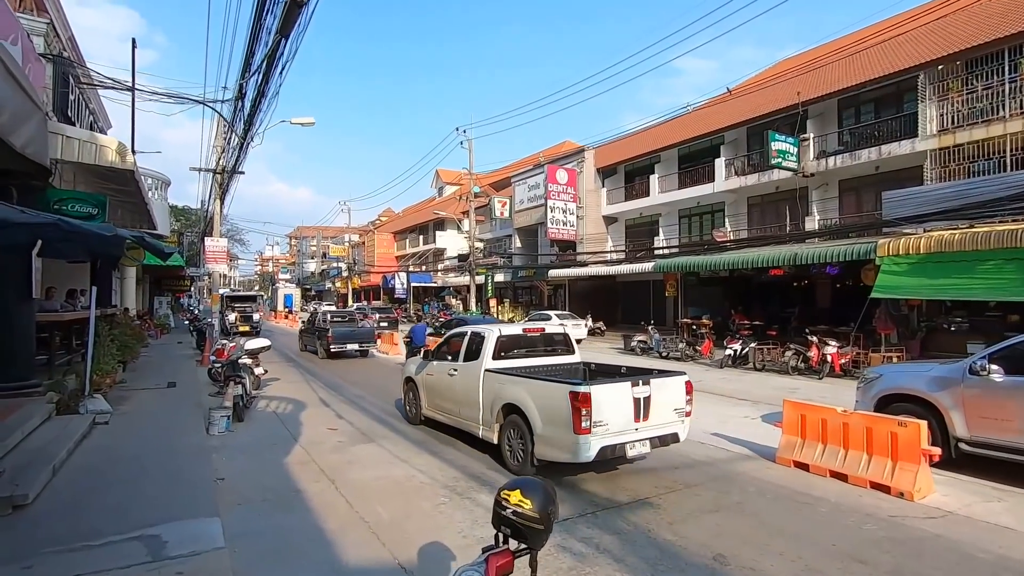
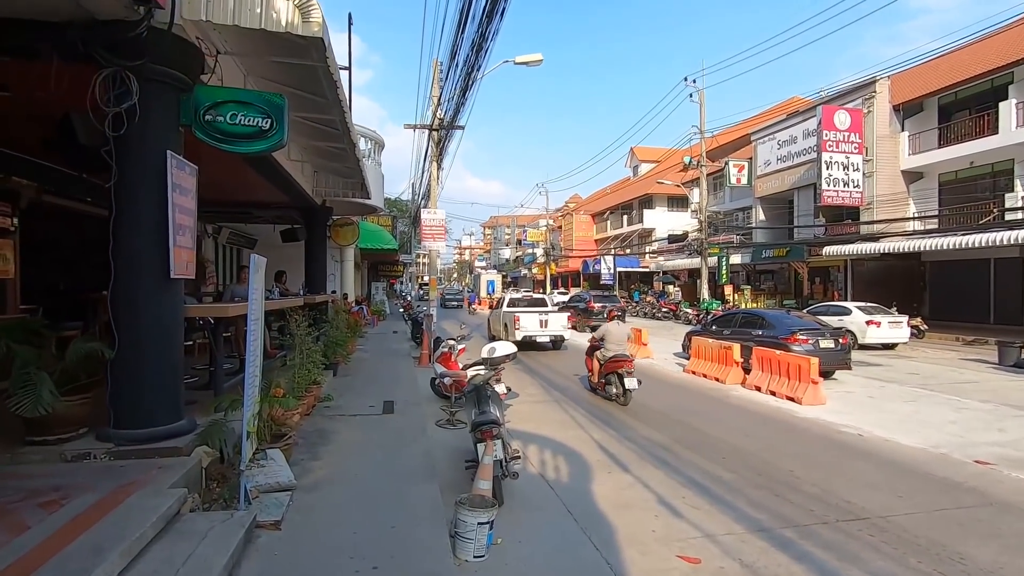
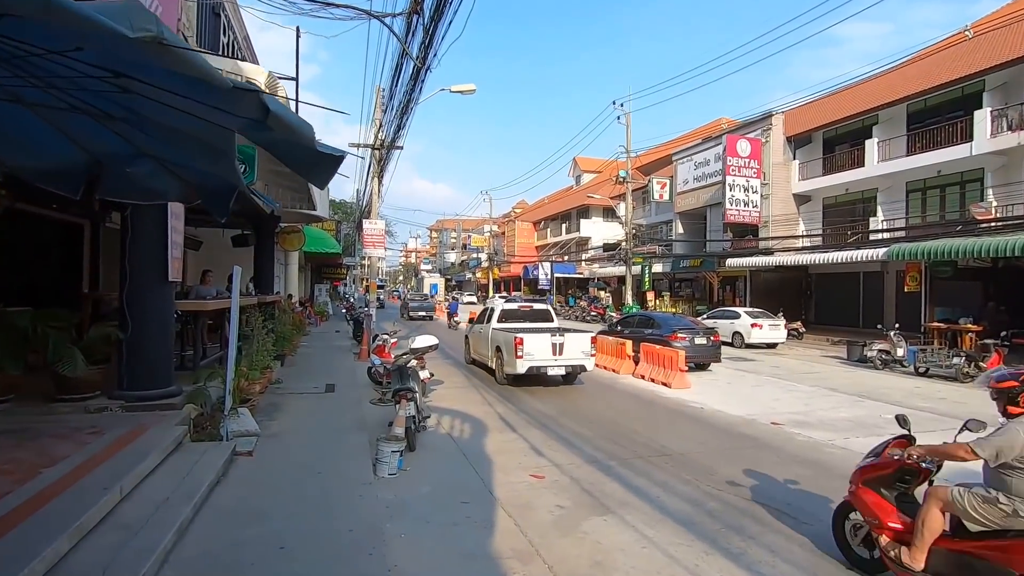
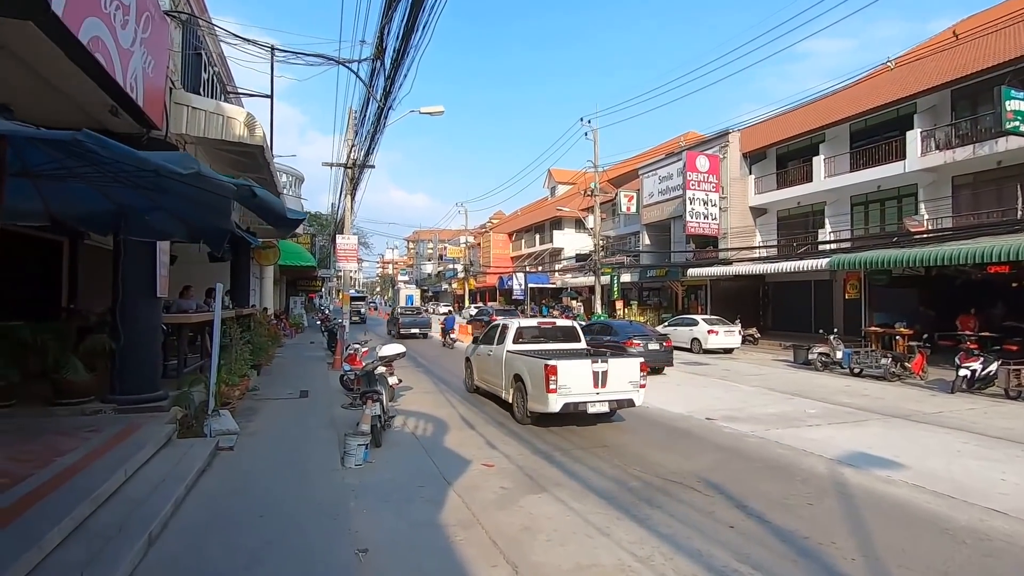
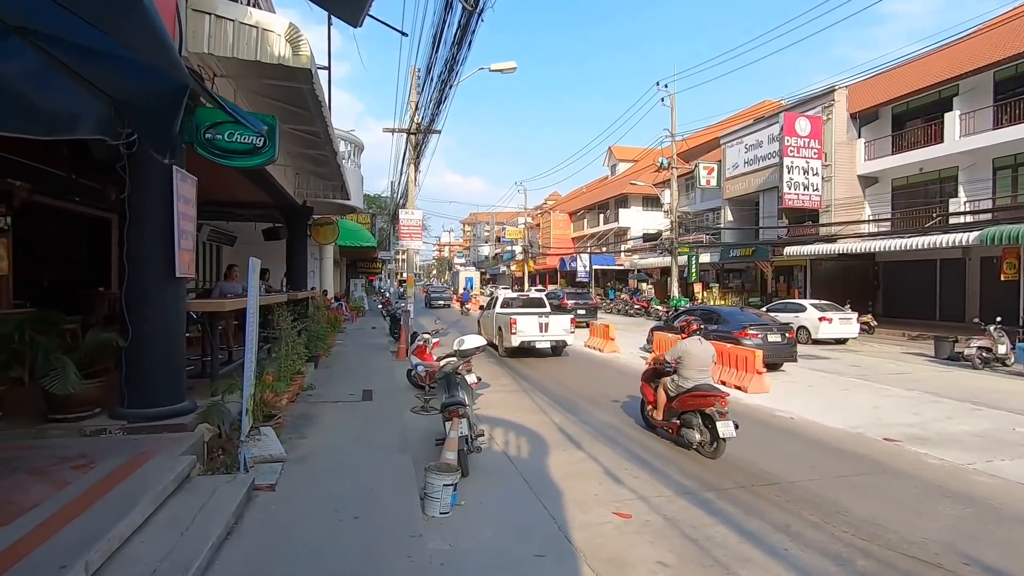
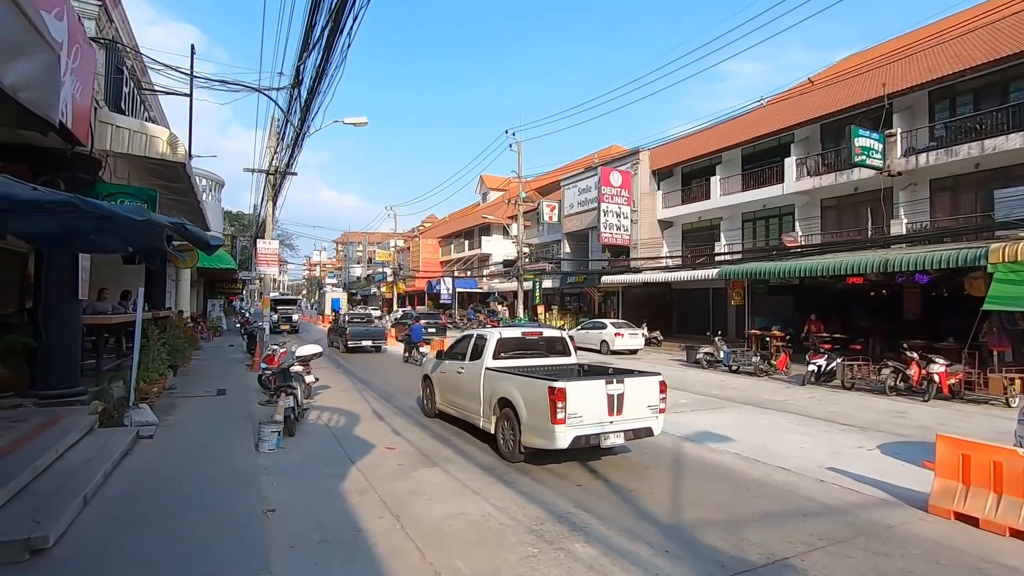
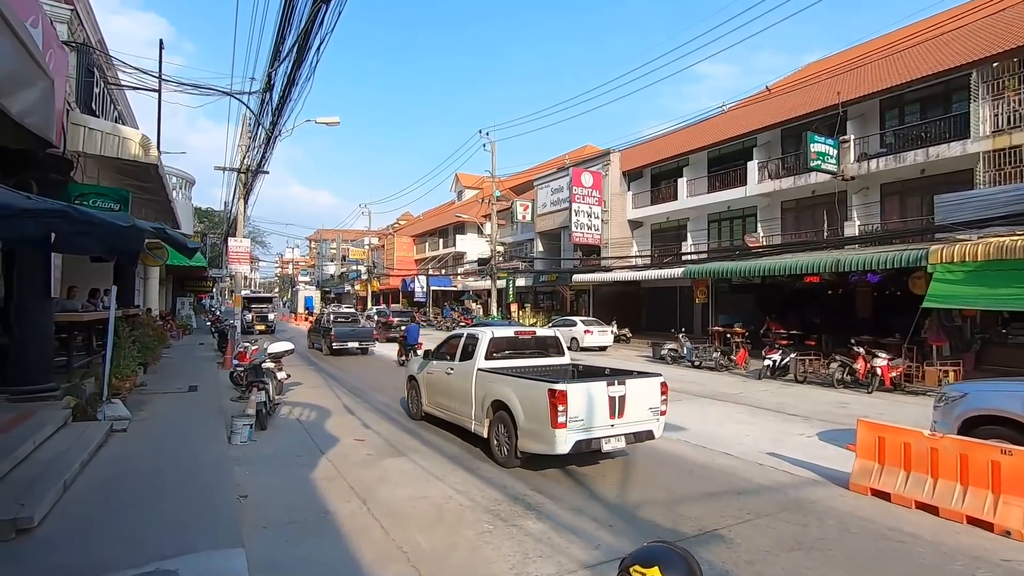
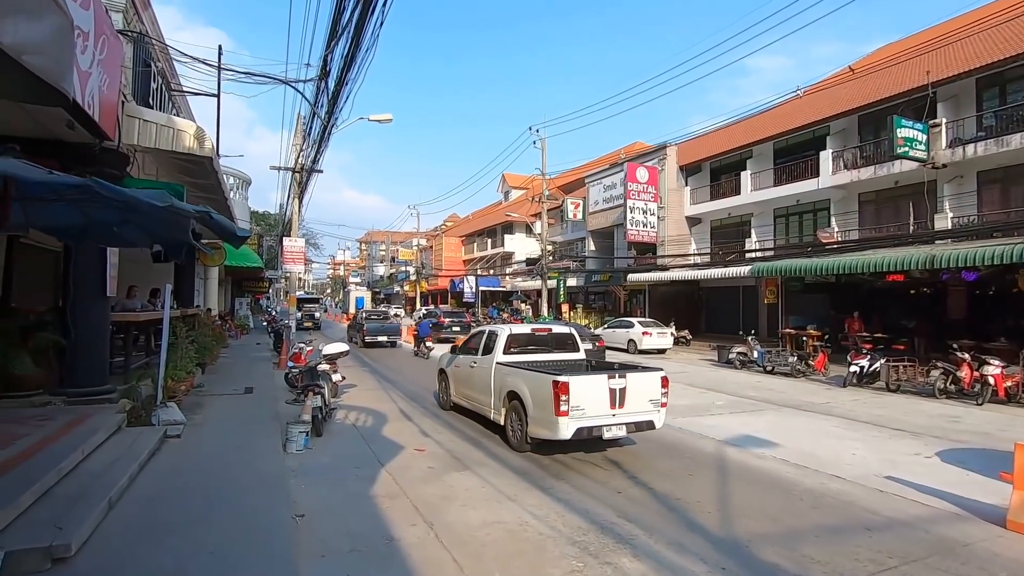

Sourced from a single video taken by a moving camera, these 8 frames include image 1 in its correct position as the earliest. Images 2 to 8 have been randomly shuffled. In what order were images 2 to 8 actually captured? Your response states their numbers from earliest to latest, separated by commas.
7, 6, 8, 4, 3, 5, 2
